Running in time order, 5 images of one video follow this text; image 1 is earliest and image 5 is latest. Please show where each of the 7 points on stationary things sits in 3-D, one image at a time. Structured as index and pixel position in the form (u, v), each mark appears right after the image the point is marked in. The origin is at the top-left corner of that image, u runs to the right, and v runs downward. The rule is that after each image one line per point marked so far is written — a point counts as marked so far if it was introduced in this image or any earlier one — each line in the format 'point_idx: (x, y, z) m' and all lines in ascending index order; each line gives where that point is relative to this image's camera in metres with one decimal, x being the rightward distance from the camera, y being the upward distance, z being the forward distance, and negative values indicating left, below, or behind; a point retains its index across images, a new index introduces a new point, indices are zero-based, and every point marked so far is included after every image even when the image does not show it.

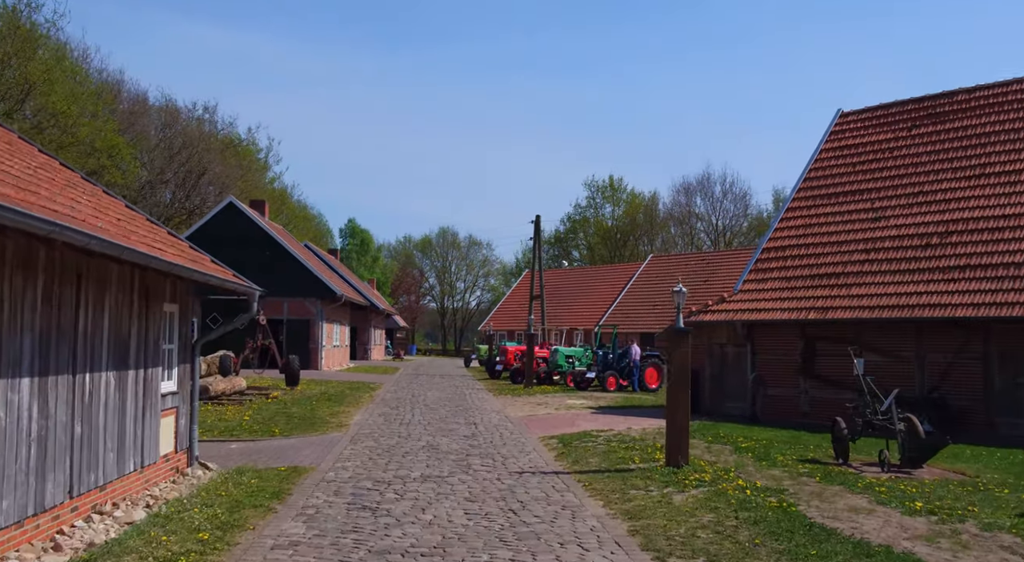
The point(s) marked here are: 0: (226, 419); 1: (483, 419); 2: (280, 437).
0: (-5.3, -2.5, +18.5) m
1: (-0.6, -2.7, +19.5) m
2: (-3.8, -2.6, +16.4) m
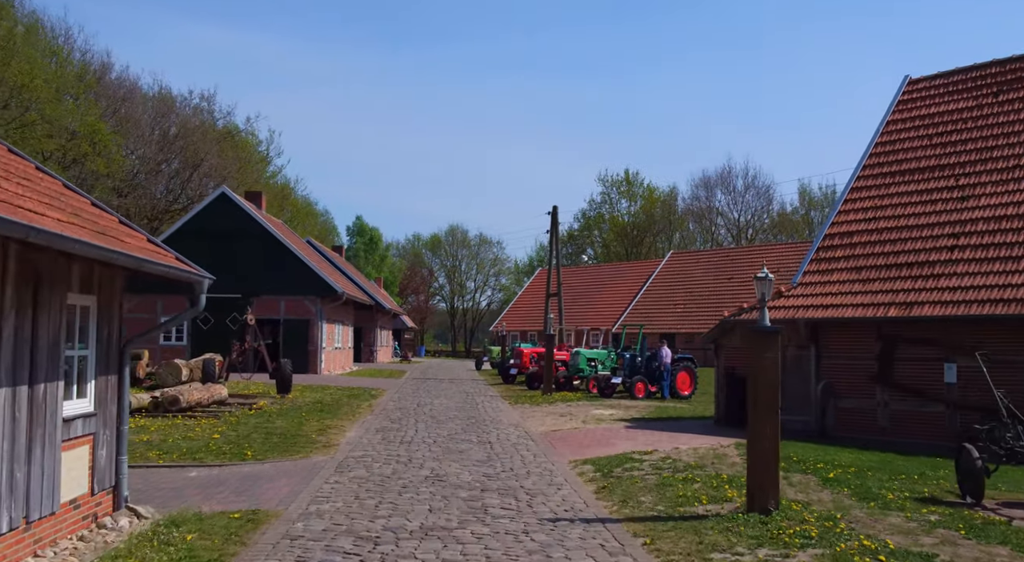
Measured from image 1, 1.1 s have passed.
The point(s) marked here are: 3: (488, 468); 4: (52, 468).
0: (-4.9, -2.4, +15.5) m
1: (-0.2, -2.5, +16.4) m
2: (-3.5, -2.4, +13.4) m
3: (-0.3, -2.3, +12.5) m
4: (-3.6, -1.5, +7.8) m
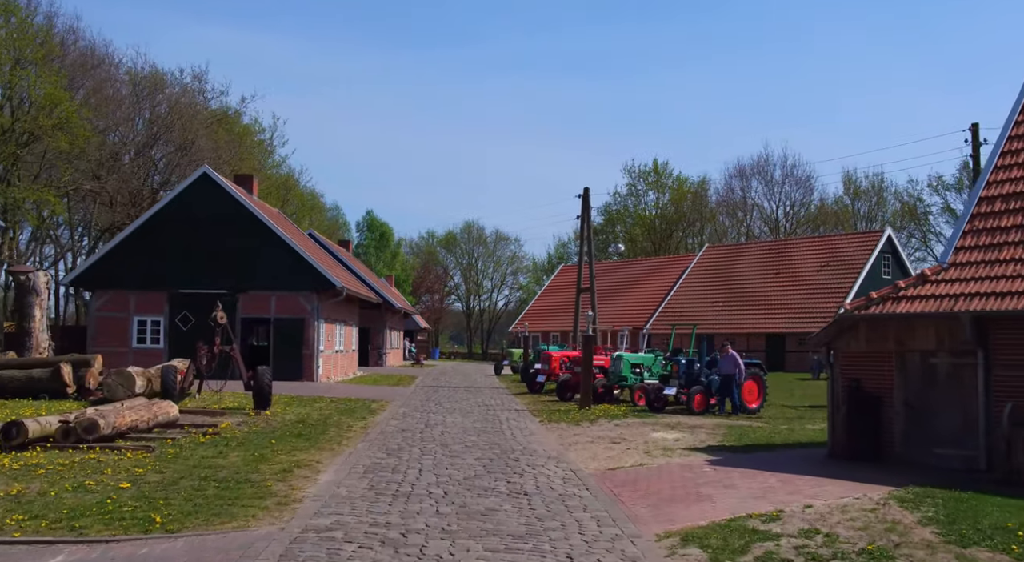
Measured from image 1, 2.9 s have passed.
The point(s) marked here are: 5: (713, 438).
0: (-4.4, -2.2, +10.6) m
1: (+0.3, -2.3, +11.5) m
2: (-3.0, -2.2, +8.5) m
3: (+0.1, -2.1, +7.6) m
4: (-3.2, -1.2, +2.9) m
5: (+3.3, -2.6, +16.7) m
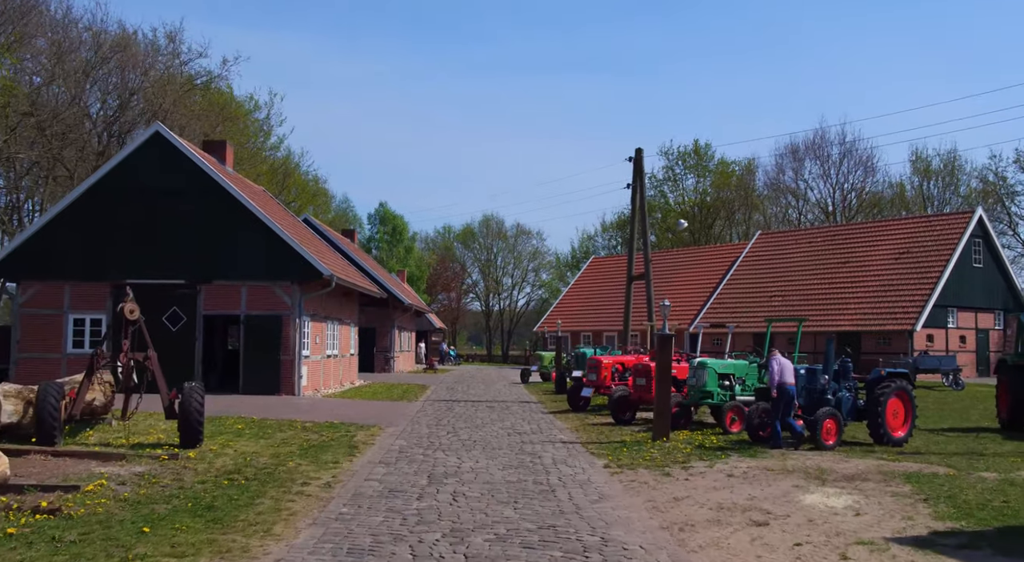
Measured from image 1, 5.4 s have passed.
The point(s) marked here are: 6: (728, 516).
0: (-3.9, -1.8, +3.9) m
1: (+0.8, -1.9, +4.7) m
2: (-2.6, -1.8, +1.7) m
3: (+0.6, -1.7, +0.8) m
4: (-2.9, -0.8, -3.8) m
5: (+3.9, -2.2, +9.8) m
6: (+2.0, -2.2, +9.3) m
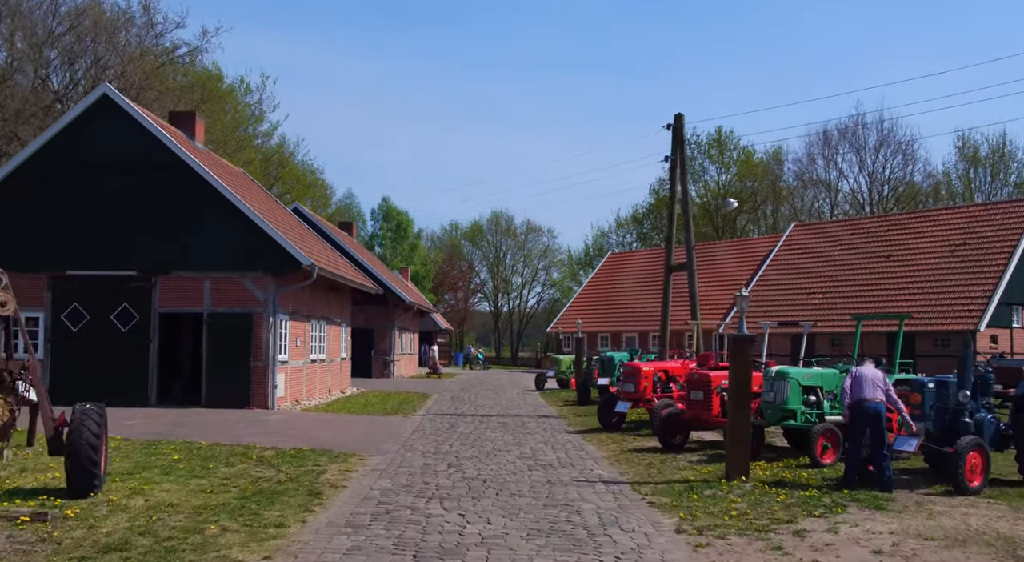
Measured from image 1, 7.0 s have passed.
0: (-3.8, -1.6, -0.3) m
1: (+1.0, -1.7, +0.5) m
2: (-2.4, -1.6, -2.4) m
3: (+0.7, -1.5, -3.4) m
4: (-2.8, -0.6, -8.0) m
5: (+4.2, -2.0, +5.6) m
6: (+2.2, -1.9, +5.1) m
